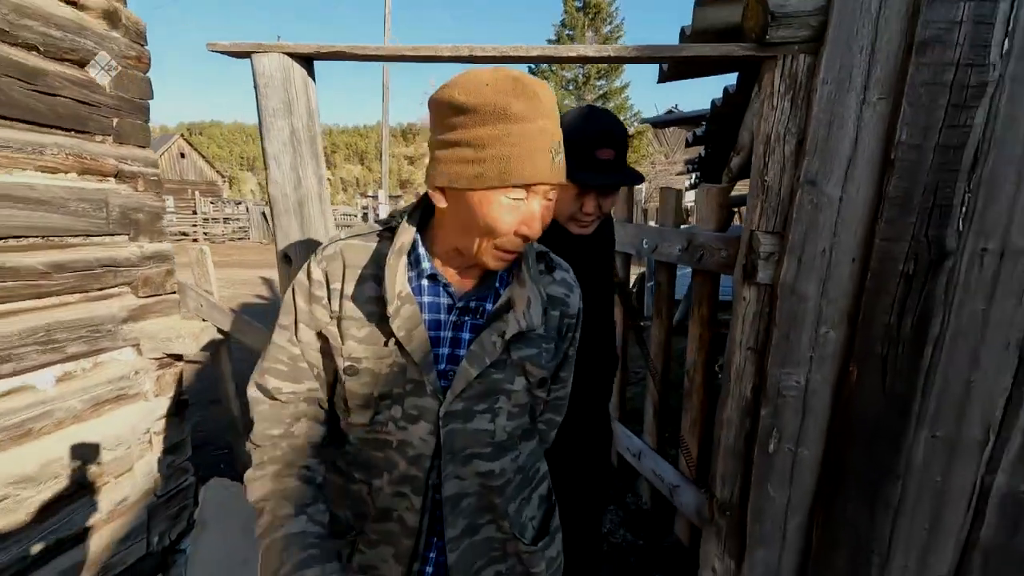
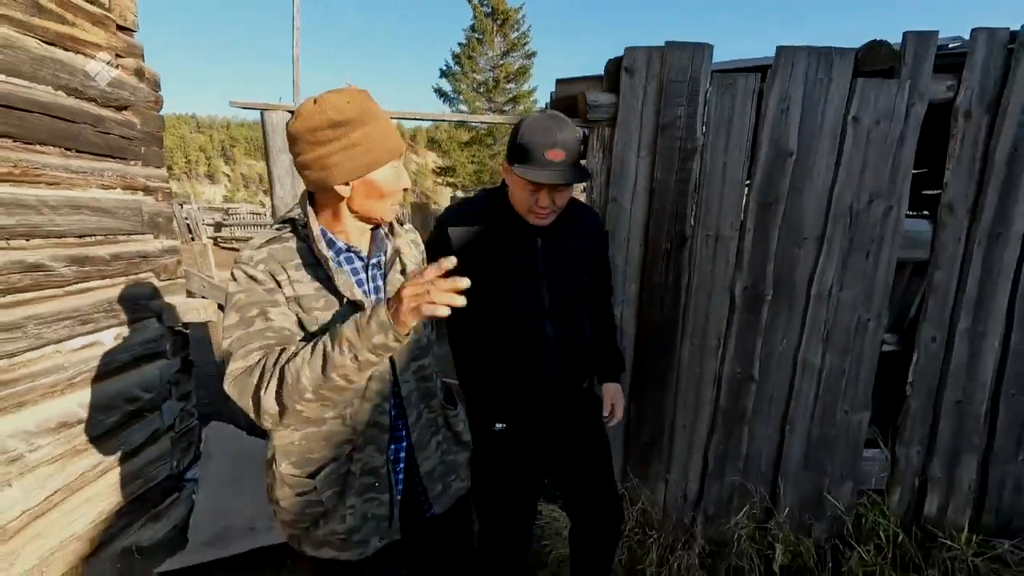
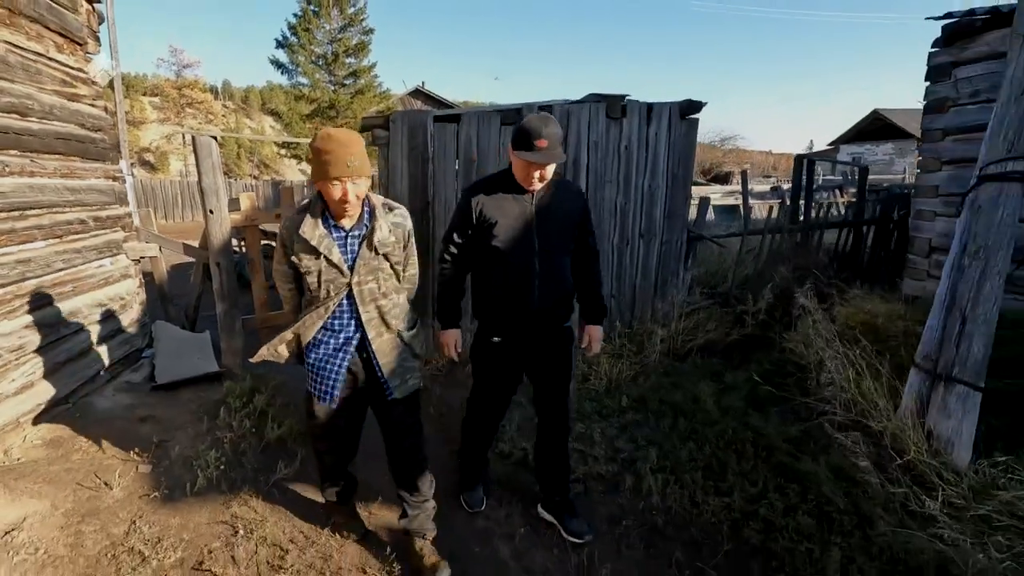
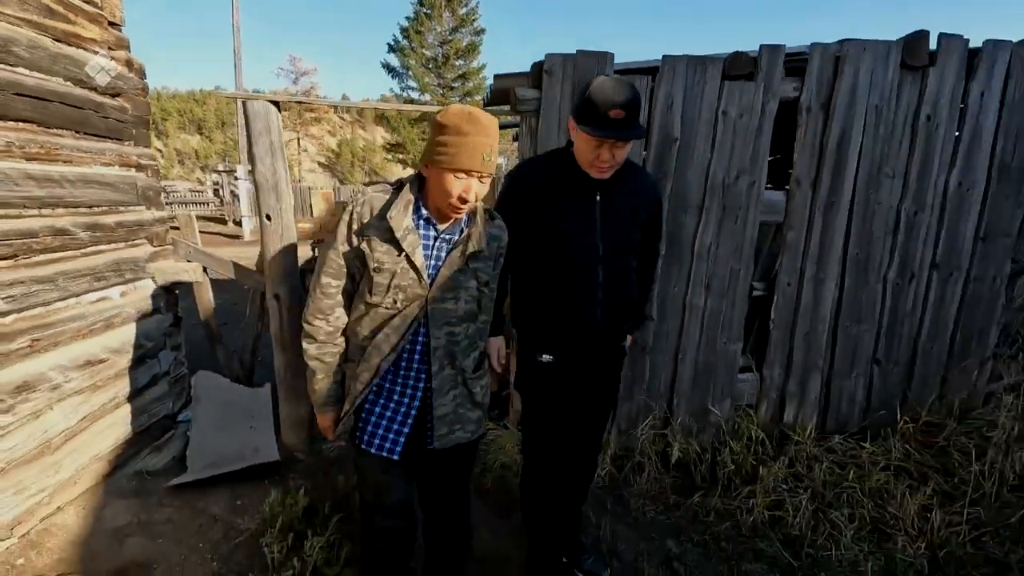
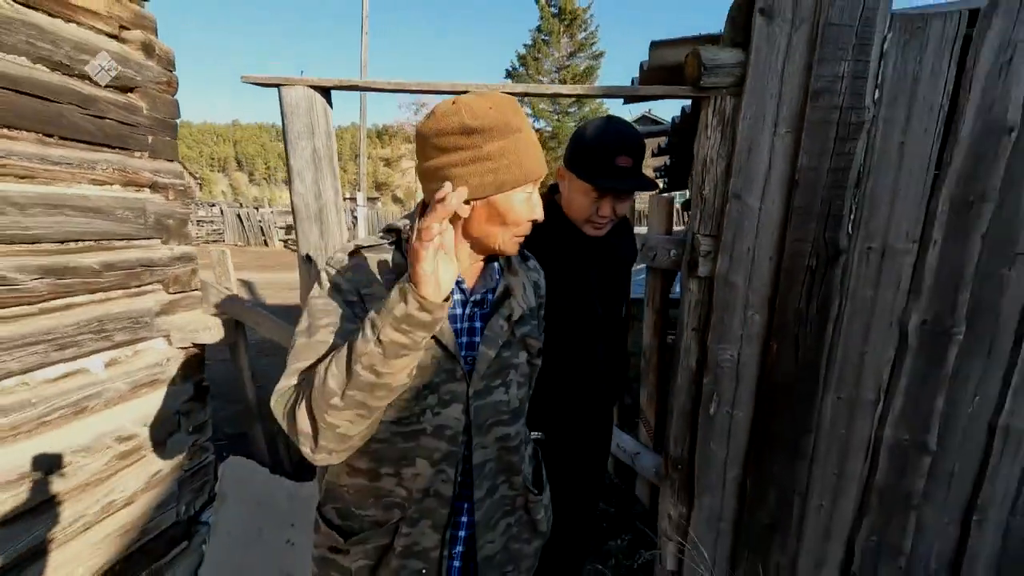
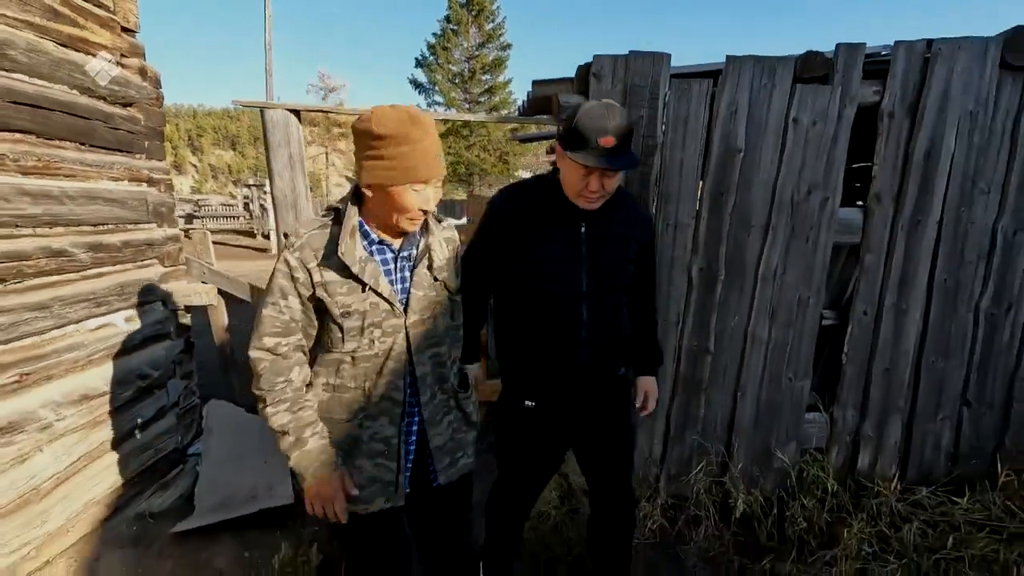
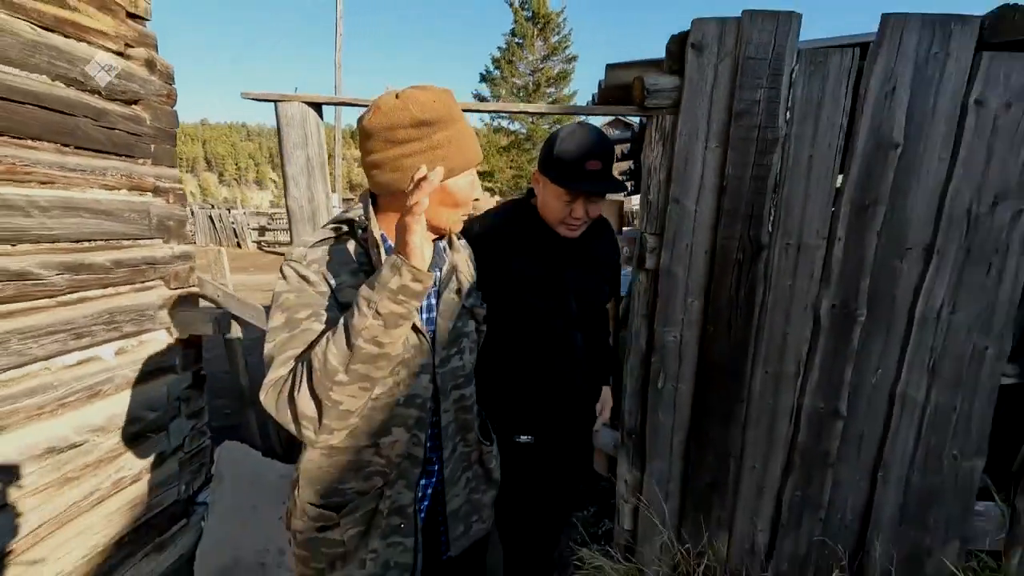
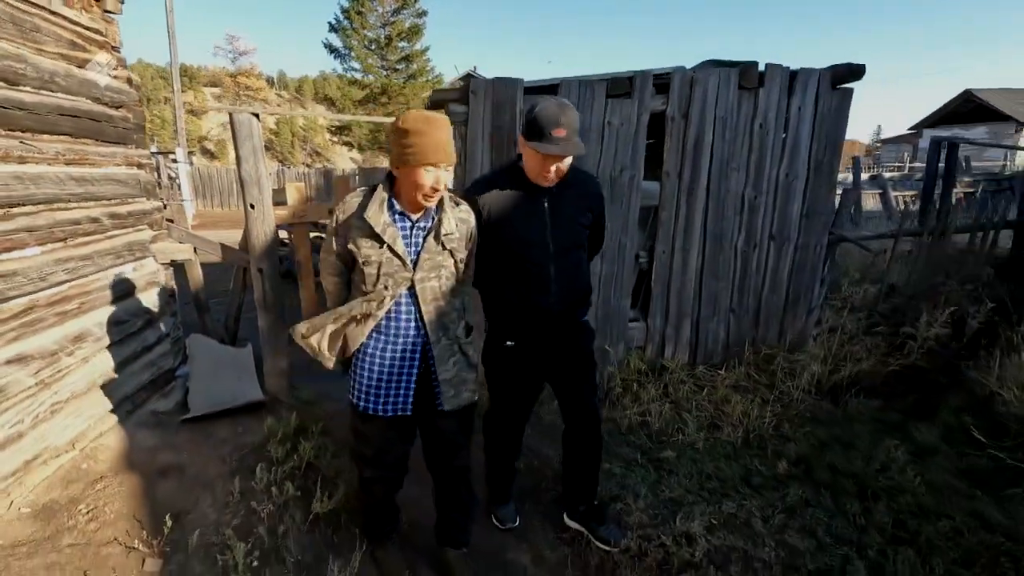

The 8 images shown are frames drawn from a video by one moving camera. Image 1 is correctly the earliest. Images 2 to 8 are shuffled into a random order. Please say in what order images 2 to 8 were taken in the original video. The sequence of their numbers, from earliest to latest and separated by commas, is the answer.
5, 7, 2, 6, 4, 8, 3
